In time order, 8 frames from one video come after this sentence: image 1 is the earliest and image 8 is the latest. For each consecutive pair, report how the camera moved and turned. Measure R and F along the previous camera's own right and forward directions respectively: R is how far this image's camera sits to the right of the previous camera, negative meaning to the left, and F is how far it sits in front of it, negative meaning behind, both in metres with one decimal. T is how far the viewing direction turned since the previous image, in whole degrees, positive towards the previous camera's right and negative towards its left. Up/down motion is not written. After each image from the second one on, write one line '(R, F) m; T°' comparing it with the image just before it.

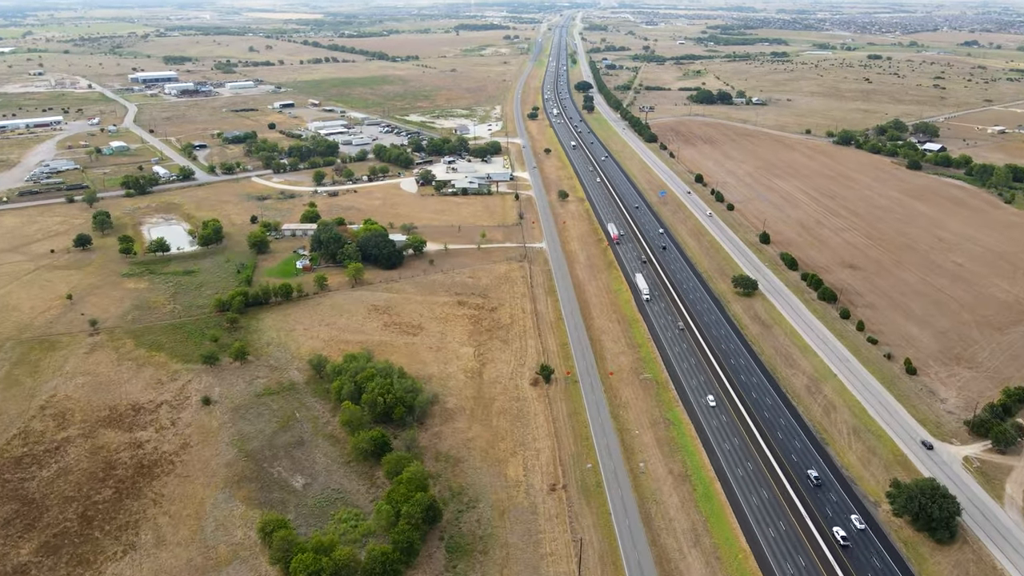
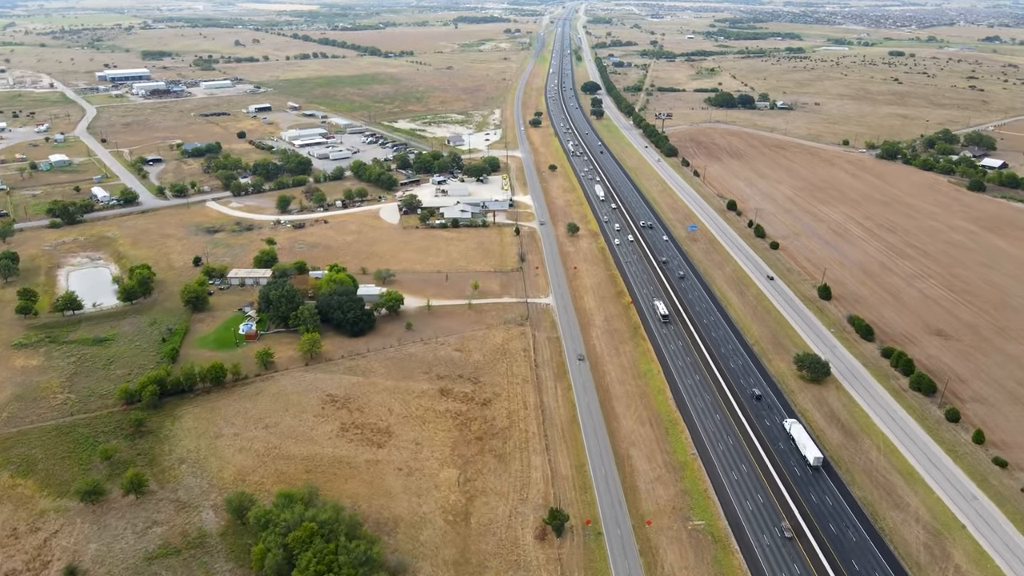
(+0.1, +14.3) m; 0°
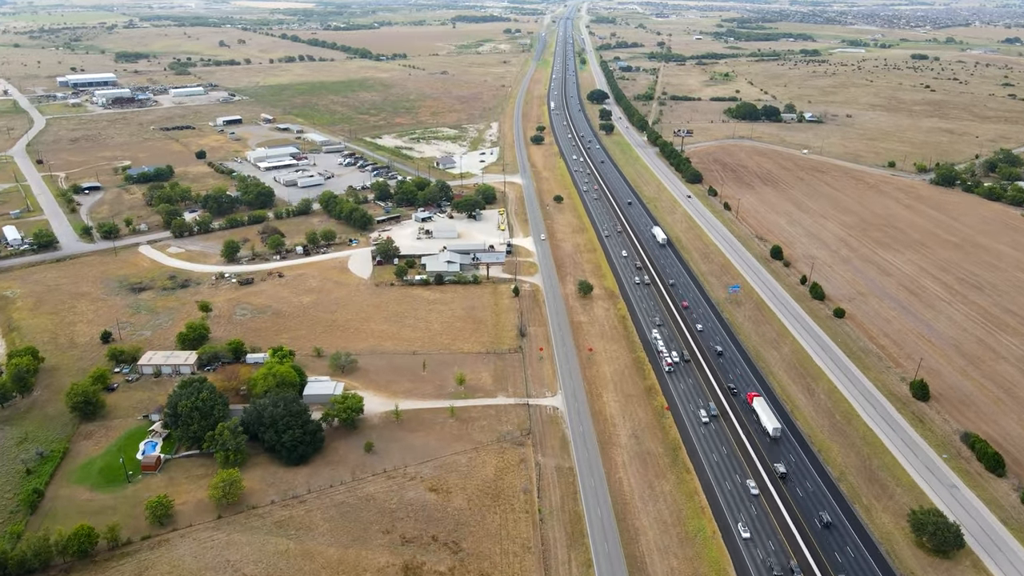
(+0.2, +14.4) m; 0°
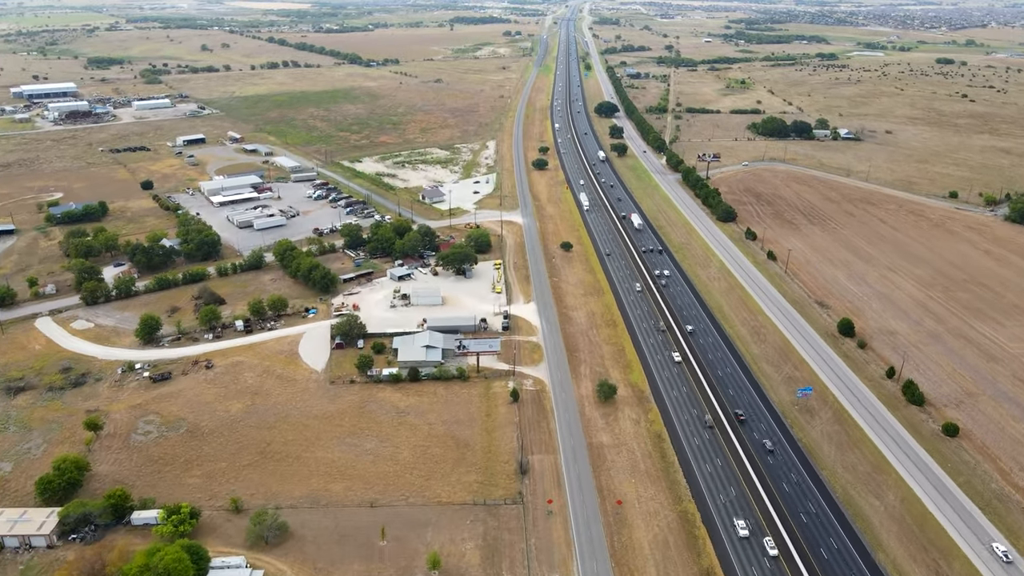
(+0.2, +14.4) m; 0°
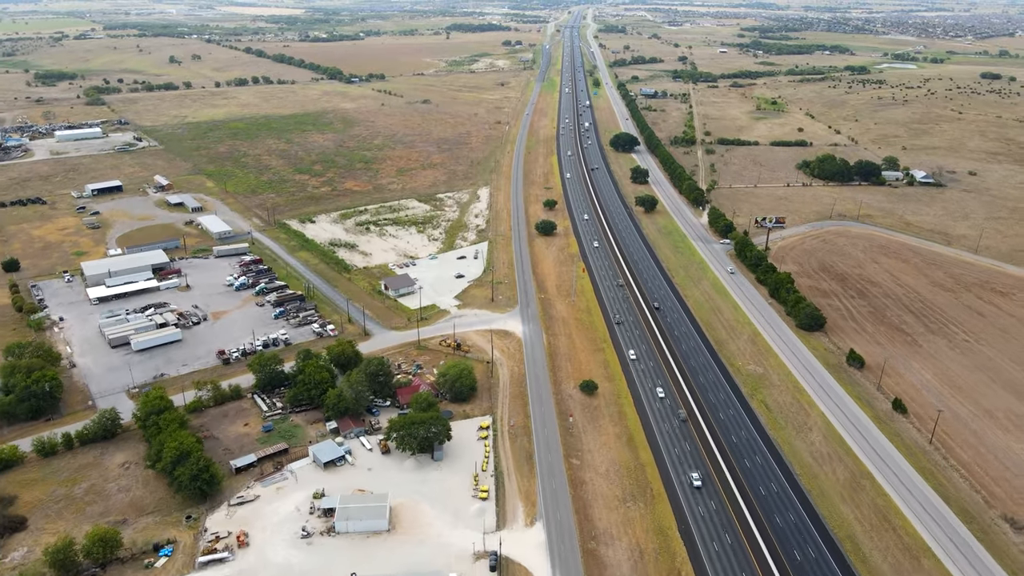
(+0.3, +22.6) m; 0°
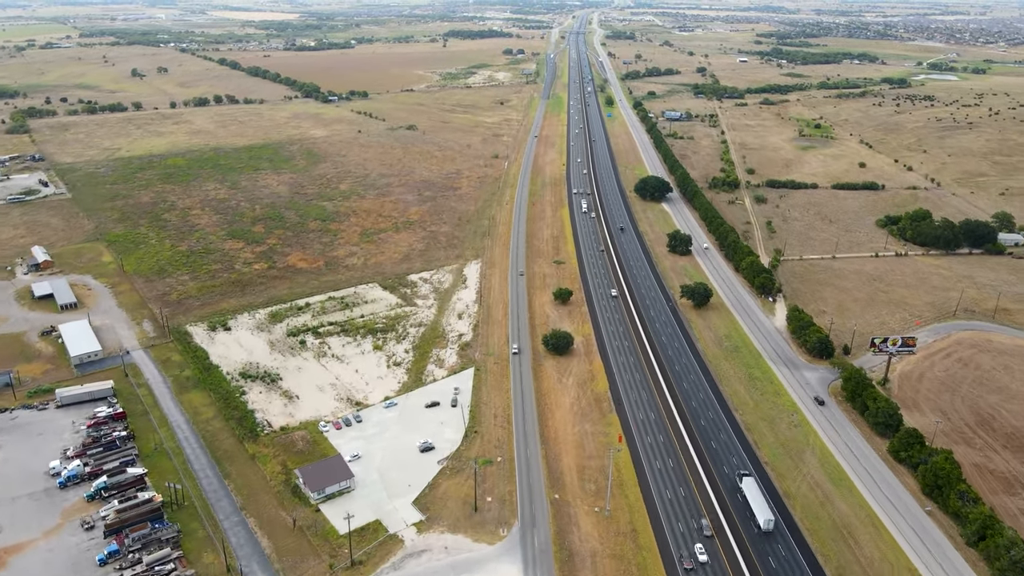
(+0.3, +22.7) m; 0°
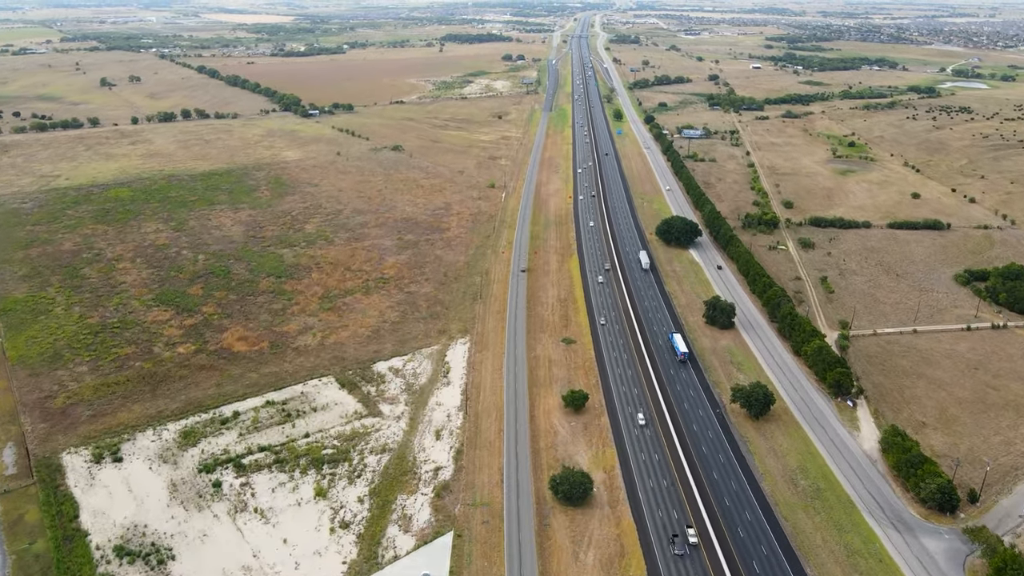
(+0.3, +14.5) m; 0°
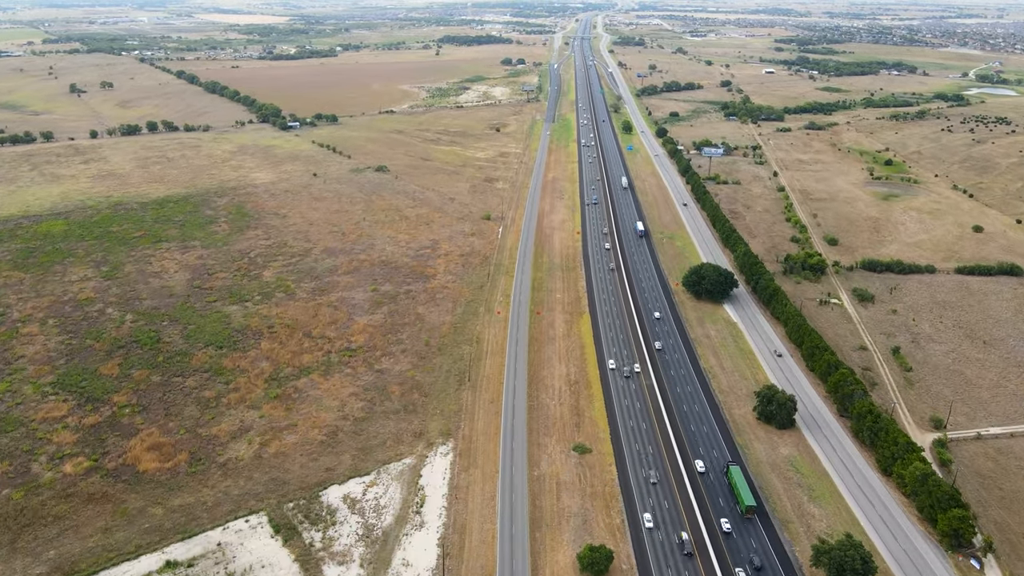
(+0.2, +12.5) m; 0°
